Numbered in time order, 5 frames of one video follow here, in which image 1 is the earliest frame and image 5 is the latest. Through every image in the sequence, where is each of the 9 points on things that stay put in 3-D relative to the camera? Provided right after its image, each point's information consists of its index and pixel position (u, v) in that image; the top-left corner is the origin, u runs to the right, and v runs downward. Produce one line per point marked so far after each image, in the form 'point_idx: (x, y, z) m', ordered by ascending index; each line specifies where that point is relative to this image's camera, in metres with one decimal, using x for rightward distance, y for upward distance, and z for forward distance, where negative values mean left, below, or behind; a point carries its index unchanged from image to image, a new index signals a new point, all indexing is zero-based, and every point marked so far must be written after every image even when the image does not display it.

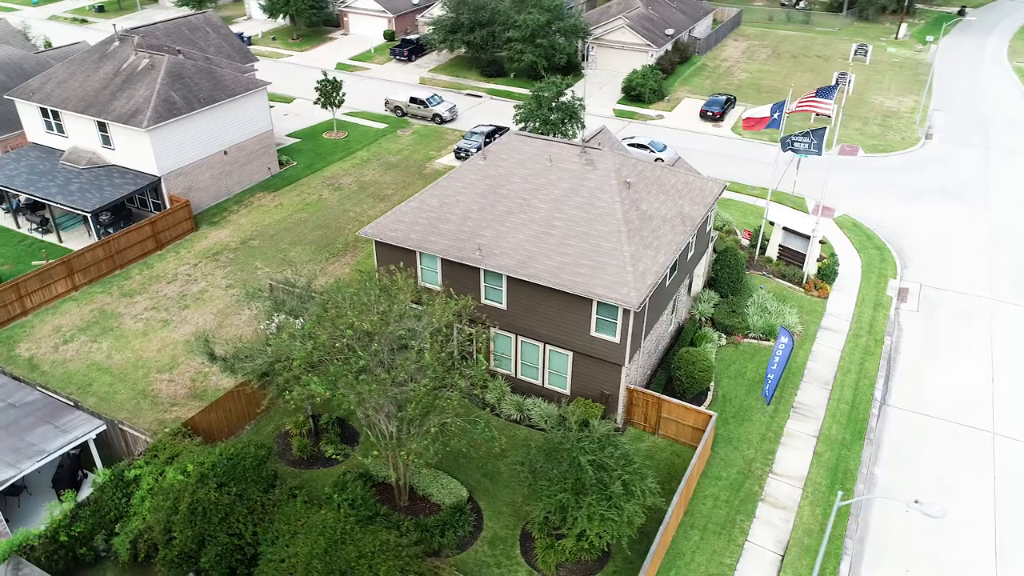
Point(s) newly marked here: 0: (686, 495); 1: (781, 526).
0: (+4.3, -5.2, +19.2) m
1: (+6.8, -6.0, +19.5) m
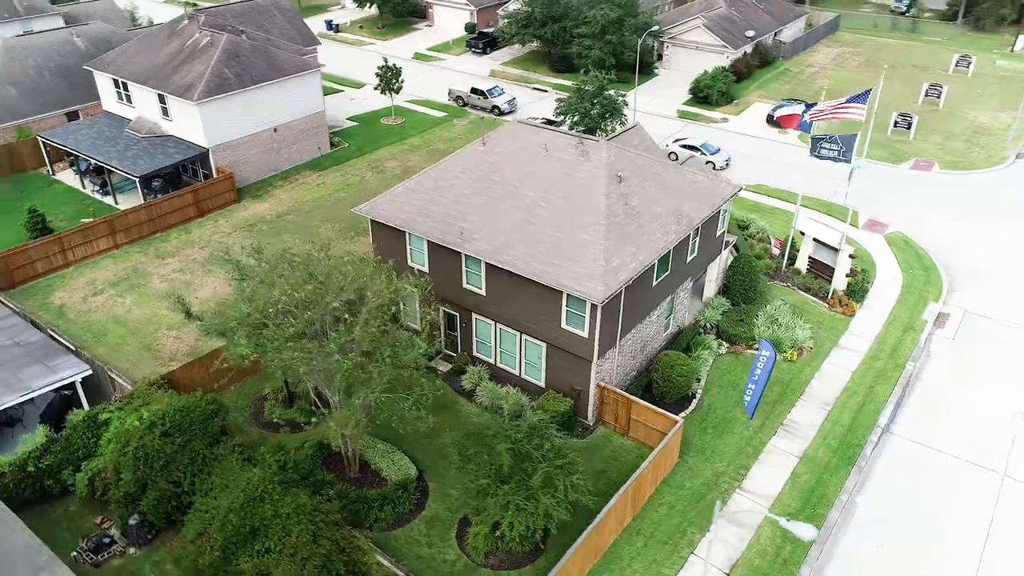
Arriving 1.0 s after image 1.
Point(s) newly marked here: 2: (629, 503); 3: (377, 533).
0: (+2.9, -5.1, +18.6) m
1: (+5.3, -6.1, +18.5) m
2: (+2.8, -5.2, +18.5) m
3: (-3.2, -5.8, +18.1) m
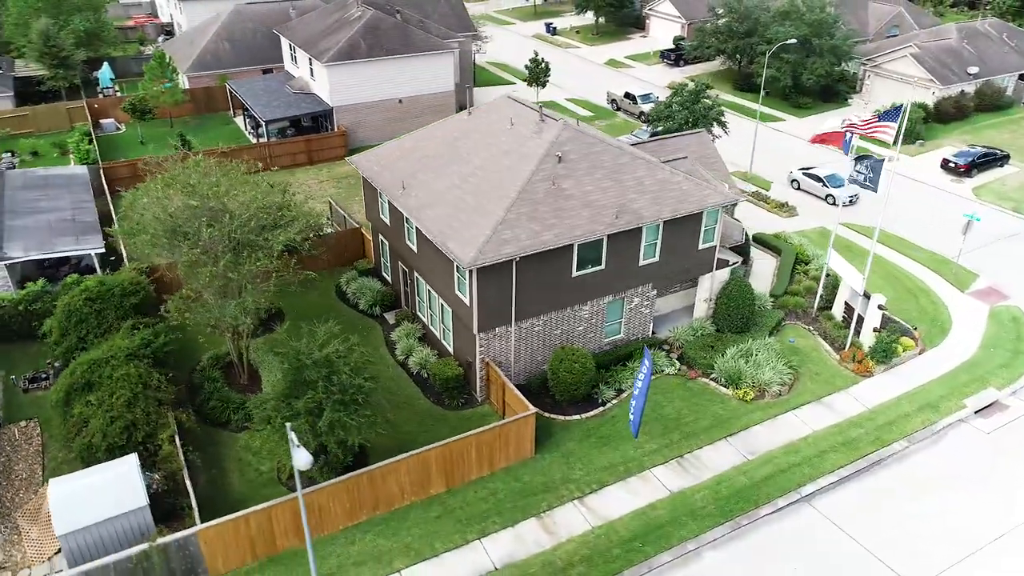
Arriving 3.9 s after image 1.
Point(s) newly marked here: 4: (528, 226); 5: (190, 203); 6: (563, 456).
0: (-1.6, -4.3, +18.1) m
1: (+0.3, -5.8, +17.2) m
2: (-1.8, -4.3, +18.1) m
3: (-7.5, -3.7, +19.8) m
4: (+0.4, +1.6, +19.7) m
5: (-7.9, +2.1, +18.5) m
6: (+1.3, -4.3, +19.5) m
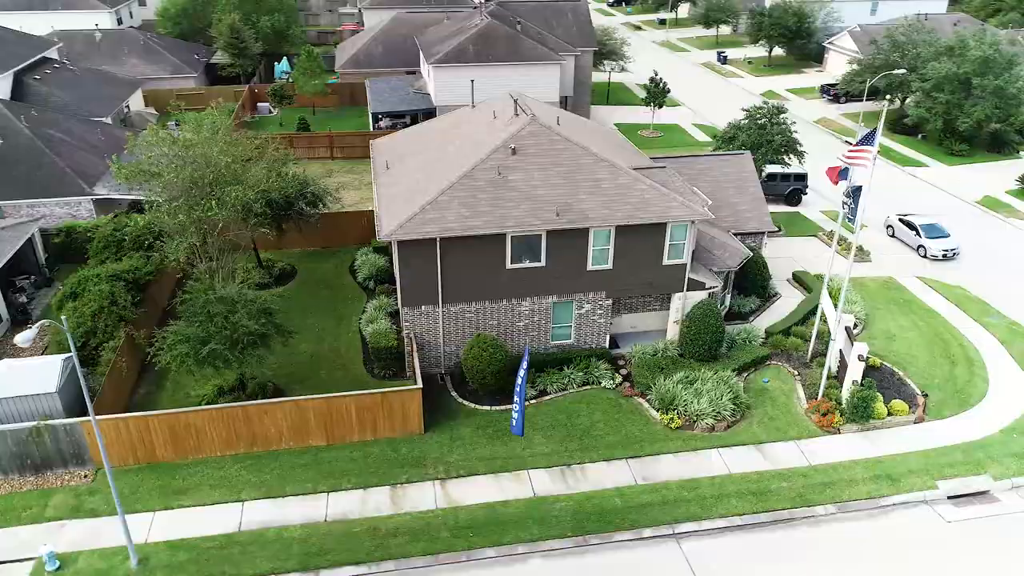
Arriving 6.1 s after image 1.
0: (-4.7, -3.3, +19.1) m
1: (-3.3, -5.0, +17.6) m
2: (-4.8, -3.4, +19.0) m
3: (-9.7, -2.0, +22.4) m
4: (-1.4, +2.1, +20.1) m
5: (-9.5, +3.8, +21.4) m
6: (-1.5, -3.8, +19.5) m
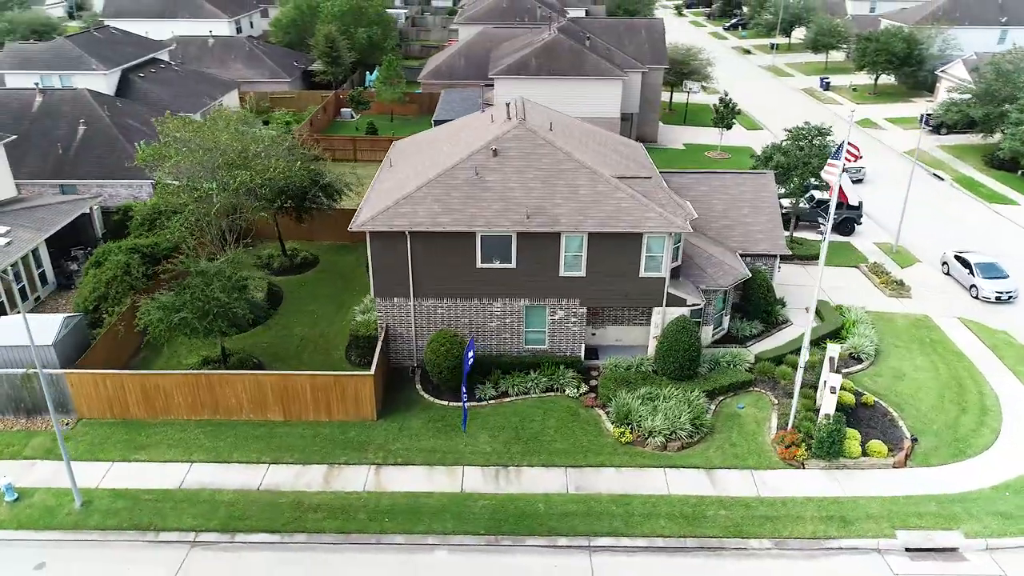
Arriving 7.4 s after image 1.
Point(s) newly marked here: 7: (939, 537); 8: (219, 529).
0: (-6.0, -2.9, +20.0) m
1: (-5.1, -4.6, +18.3) m
2: (-6.2, -2.9, +20.0) m
3: (-10.3, -1.3, +24.1) m
4: (-2.2, +2.2, +20.5) m
5: (-9.8, +4.6, +23.2) m
6: (-2.9, -3.6, +19.9) m
7: (+9.5, -5.5, +16.9) m
8: (-6.4, -5.3, +16.9) m
